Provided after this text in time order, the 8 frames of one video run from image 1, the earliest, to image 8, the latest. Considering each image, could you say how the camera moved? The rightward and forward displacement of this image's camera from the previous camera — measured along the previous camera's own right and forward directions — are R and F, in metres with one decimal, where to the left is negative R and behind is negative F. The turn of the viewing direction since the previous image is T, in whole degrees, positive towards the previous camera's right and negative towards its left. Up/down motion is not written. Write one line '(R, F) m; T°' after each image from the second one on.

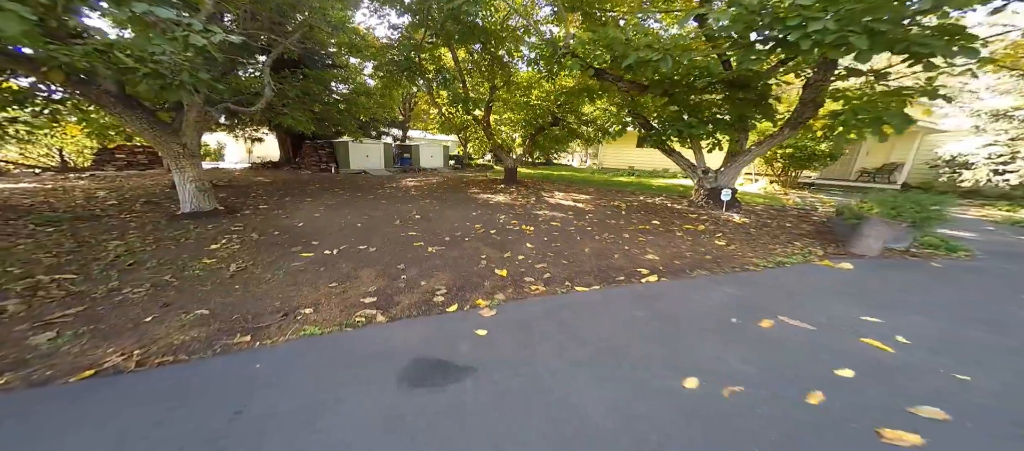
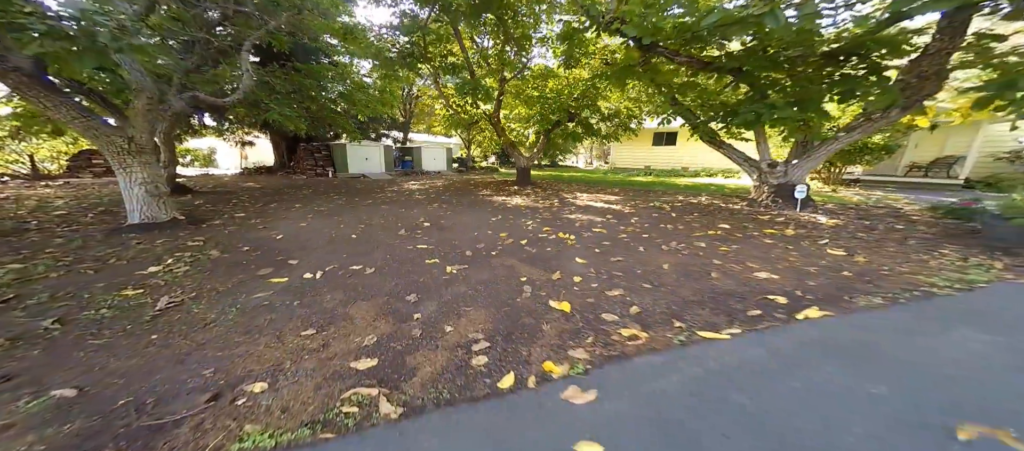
(-0.5, +1.2) m; 0°
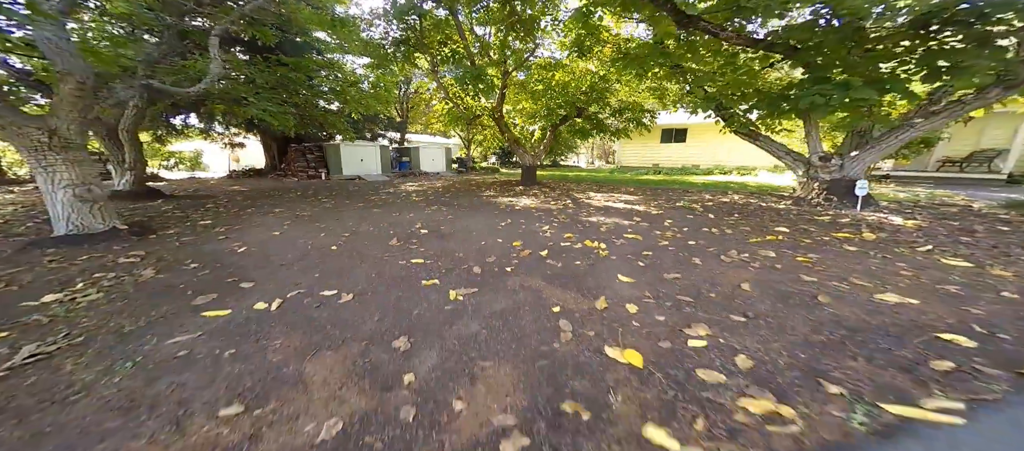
(-0.2, +0.8) m; 0°
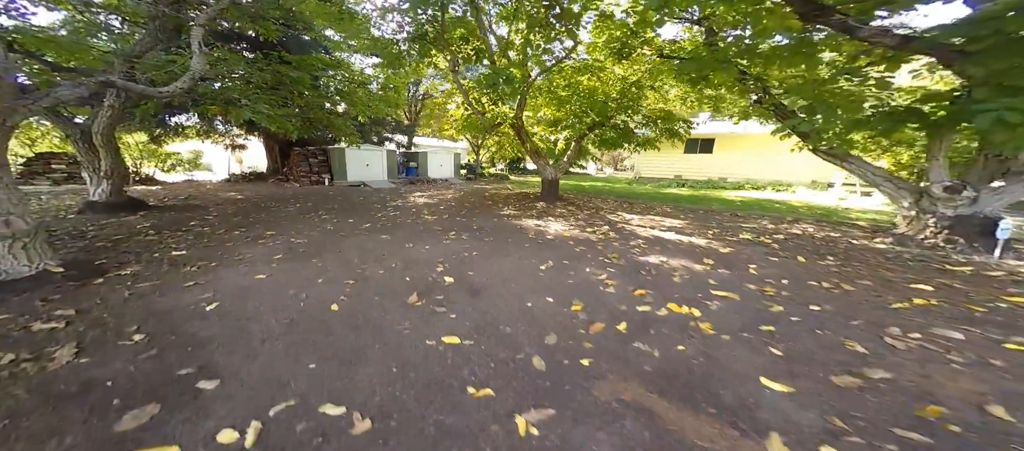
(-0.5, +0.9) m; 0°
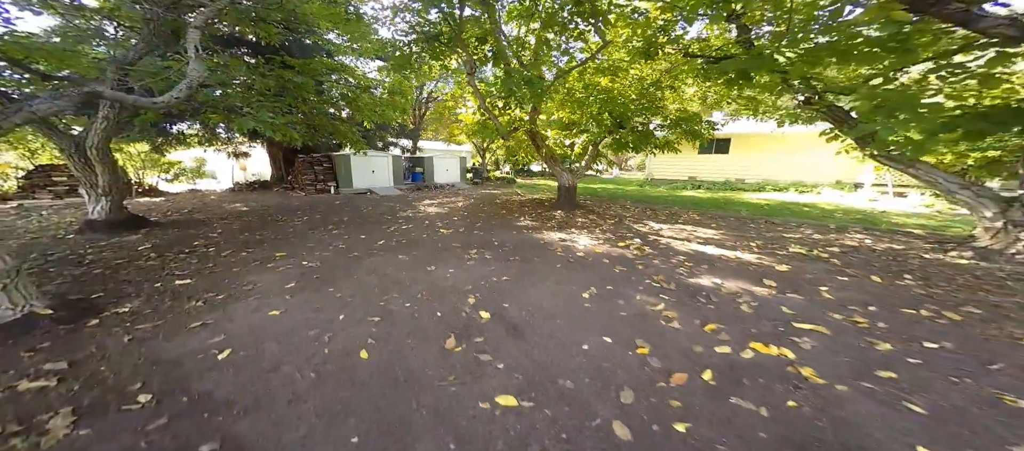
(-0.4, +0.4) m; 0°
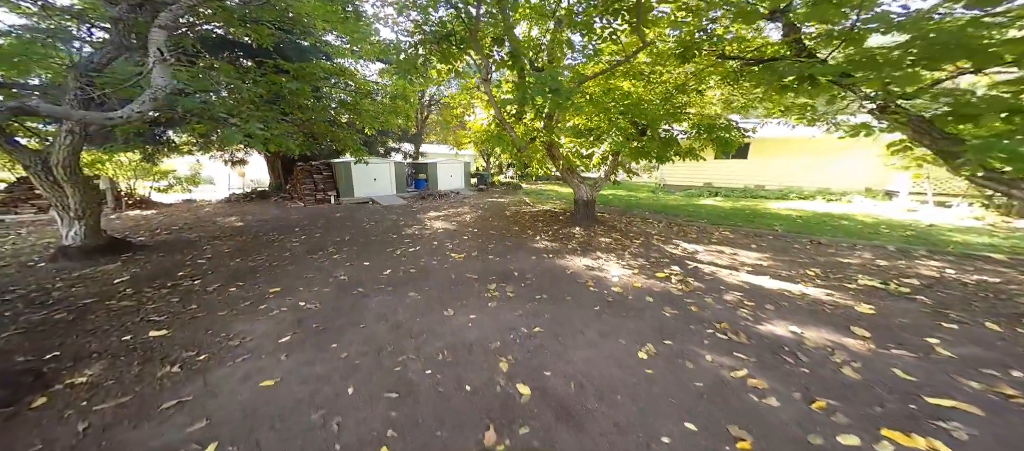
(-0.3, +0.6) m; 0°
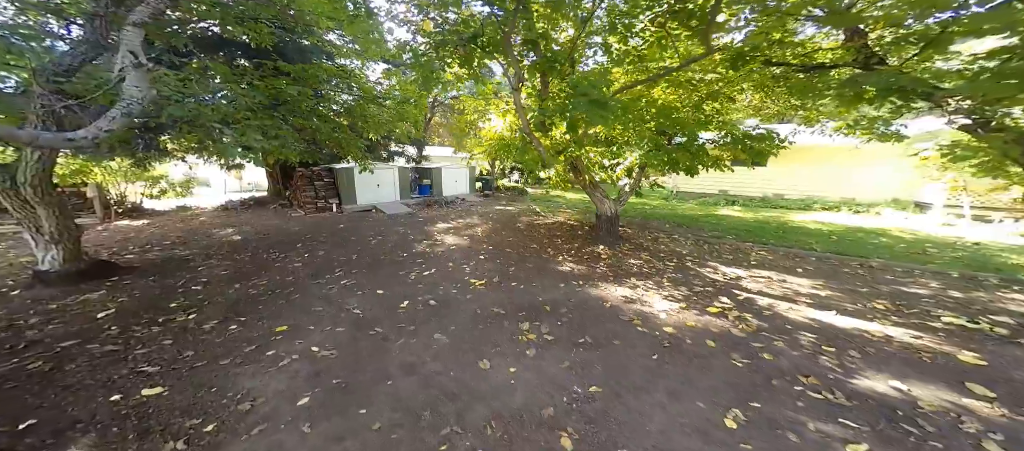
(-0.5, +0.5) m; 0°
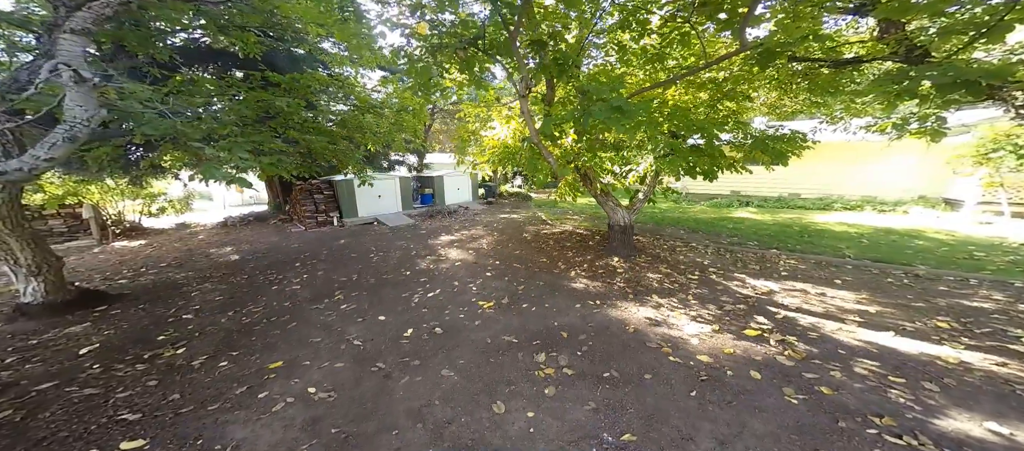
(-0.1, +0.4) m; -1°
